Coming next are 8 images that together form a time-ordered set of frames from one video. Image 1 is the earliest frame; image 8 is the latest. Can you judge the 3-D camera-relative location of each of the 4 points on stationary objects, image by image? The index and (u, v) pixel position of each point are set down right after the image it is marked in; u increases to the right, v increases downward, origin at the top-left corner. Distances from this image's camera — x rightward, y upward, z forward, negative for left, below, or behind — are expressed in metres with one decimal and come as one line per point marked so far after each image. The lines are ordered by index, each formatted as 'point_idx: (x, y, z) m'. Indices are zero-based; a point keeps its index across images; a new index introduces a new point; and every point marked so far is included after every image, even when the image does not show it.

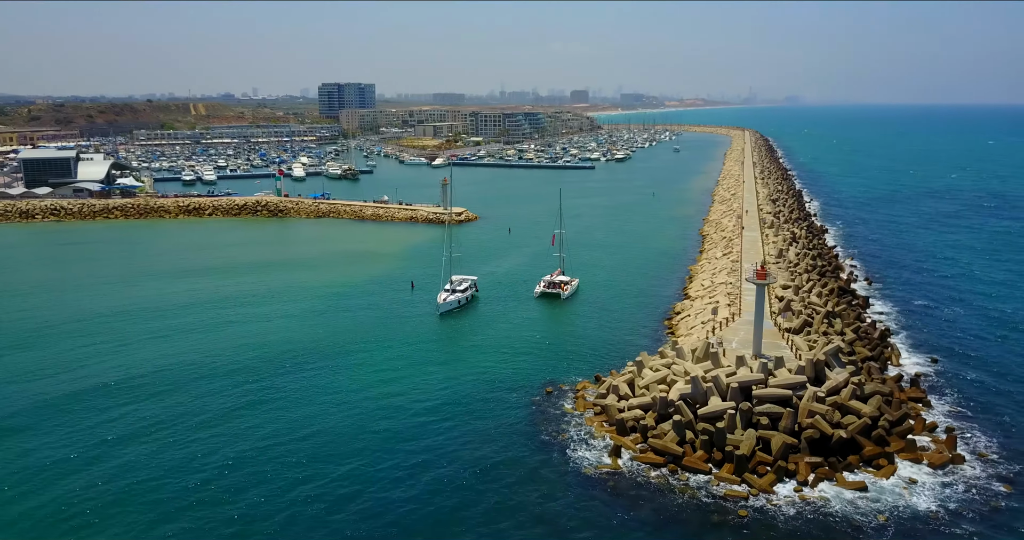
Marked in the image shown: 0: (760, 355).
0: (+6.2, -2.1, +17.2) m
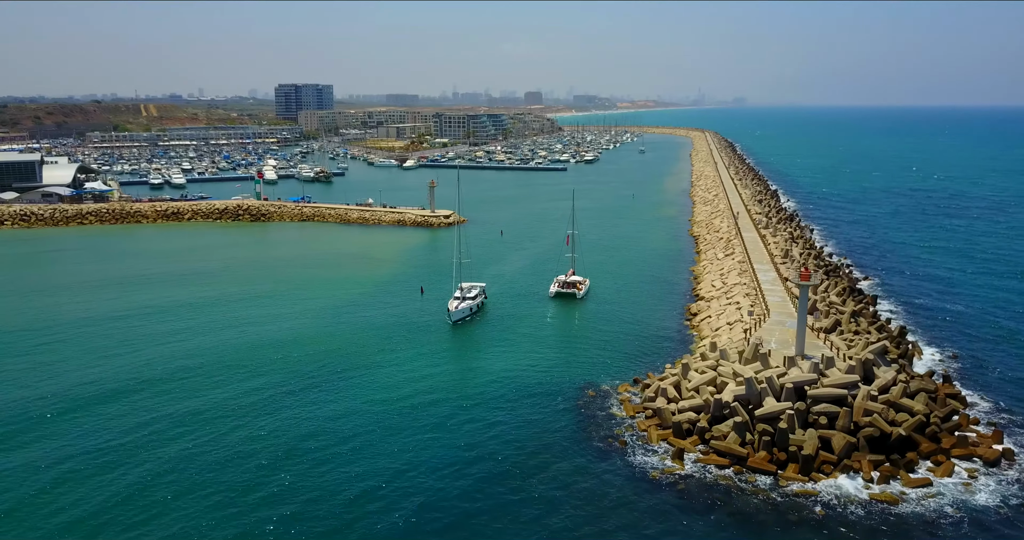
0: (+7.3, -2.1, +17.4) m
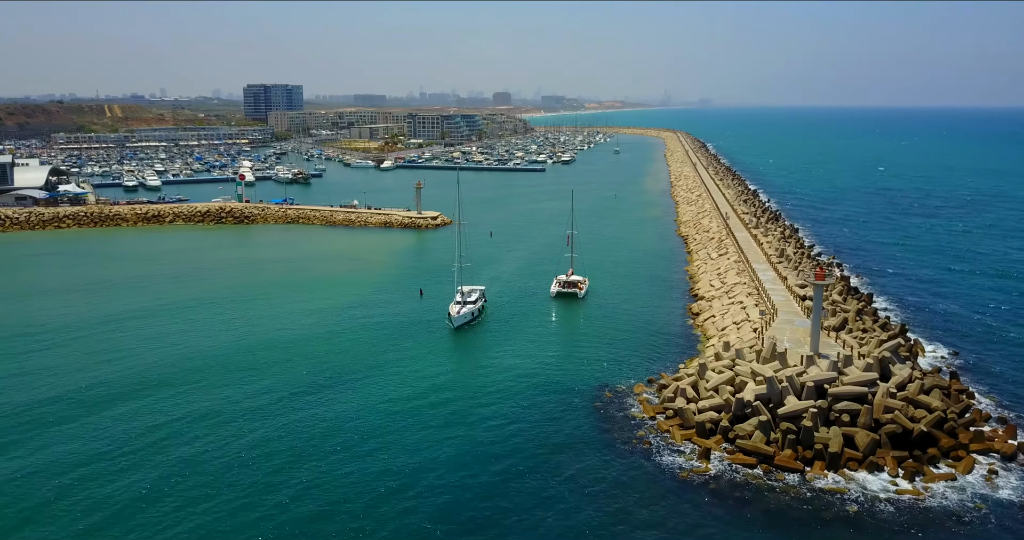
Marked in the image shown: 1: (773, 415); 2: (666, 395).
0: (+7.8, -2.1, +17.7) m
1: (+5.8, -3.2, +15.6) m
2: (+3.9, -3.2, +17.9) m
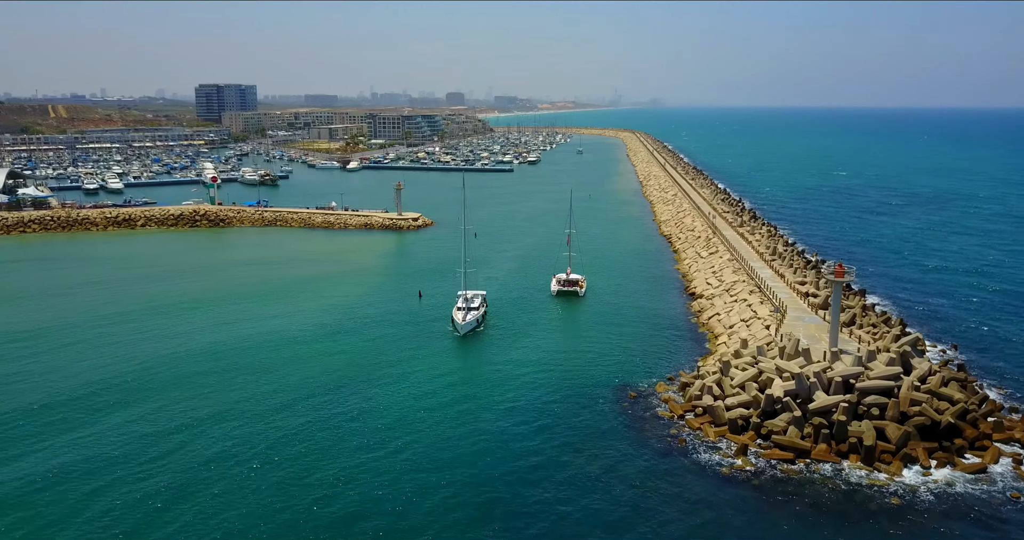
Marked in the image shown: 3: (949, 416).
0: (+8.5, -2.0, +18.1) m
1: (+6.6, -3.1, +15.9) m
2: (+4.6, -3.1, +18.1) m
3: (+9.6, -3.2, +15.6) m
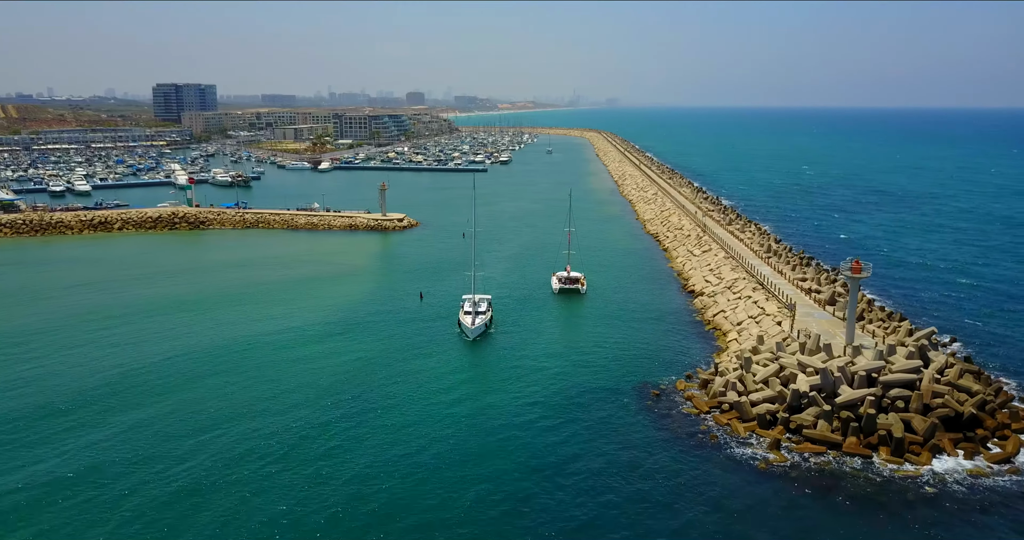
0: (+9.1, -1.9, +18.5) m
1: (+7.3, -3.1, +16.2) m
2: (+5.3, -3.1, +18.3) m
3: (+10.4, -3.1, +16.0) m
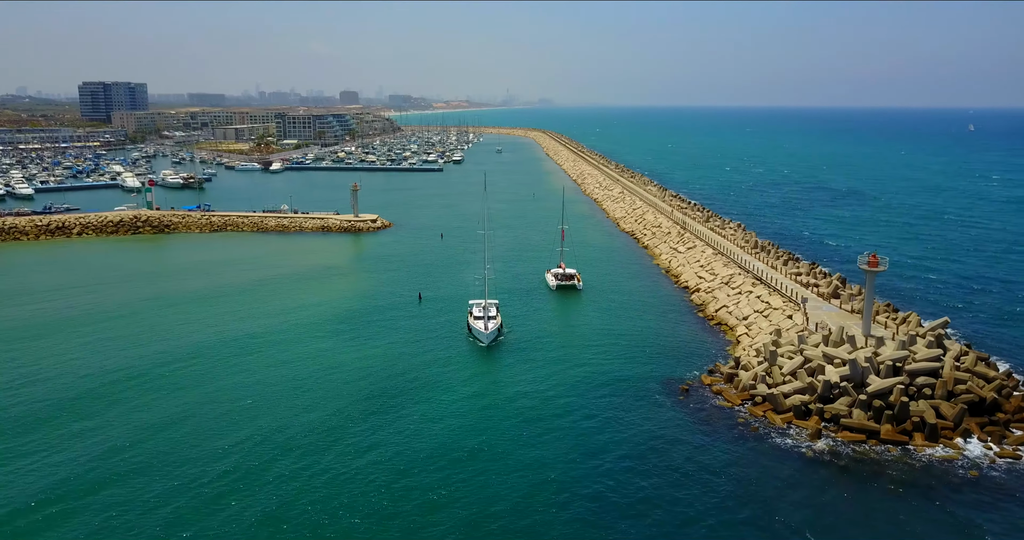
0: (+10.0, -1.7, +19.2) m
1: (+8.3, -2.9, +16.8) m
2: (+6.1, -3.0, +18.8) m
3: (+11.4, -2.9, +16.9) m
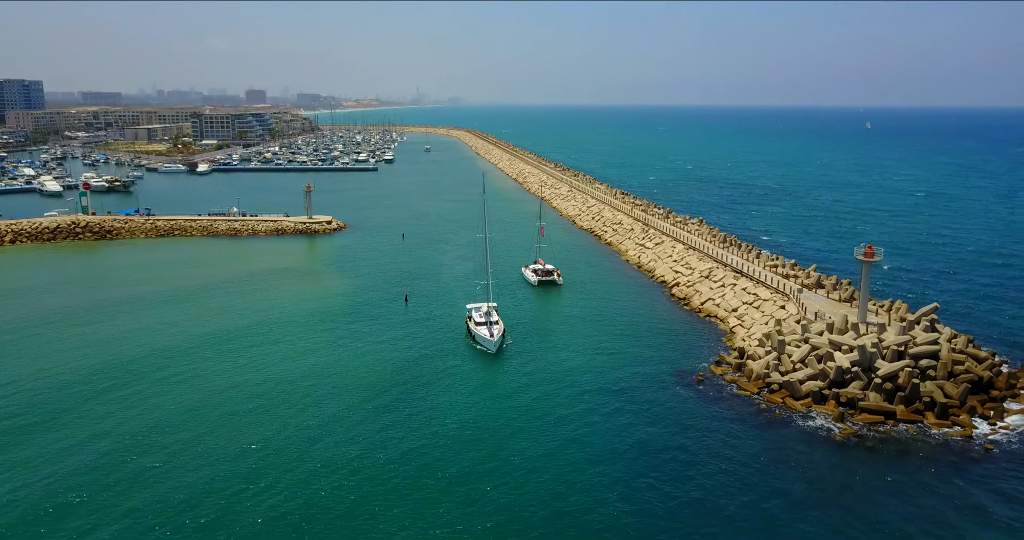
0: (+10.4, -1.5, +20.4) m
1: (+9.1, -2.7, +17.8) m
2: (+6.7, -2.8, +19.5) m
3: (+12.2, -2.6, +18.2) m
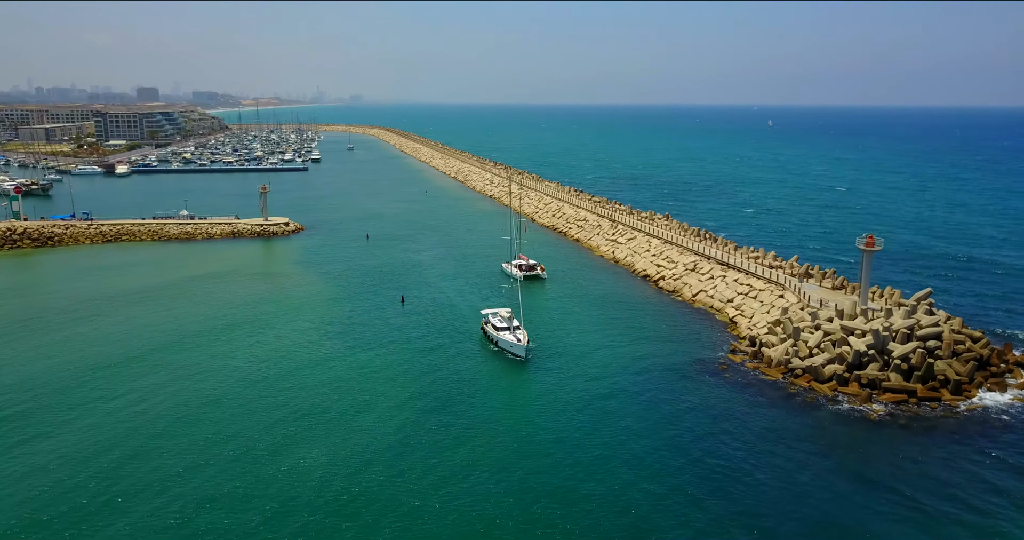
0: (+11.2, -1.1, +21.7) m
1: (+10.2, -2.4, +19.1) m
2: (+7.6, -2.6, +20.5) m
3: (+13.2, -2.2, +19.7) m
